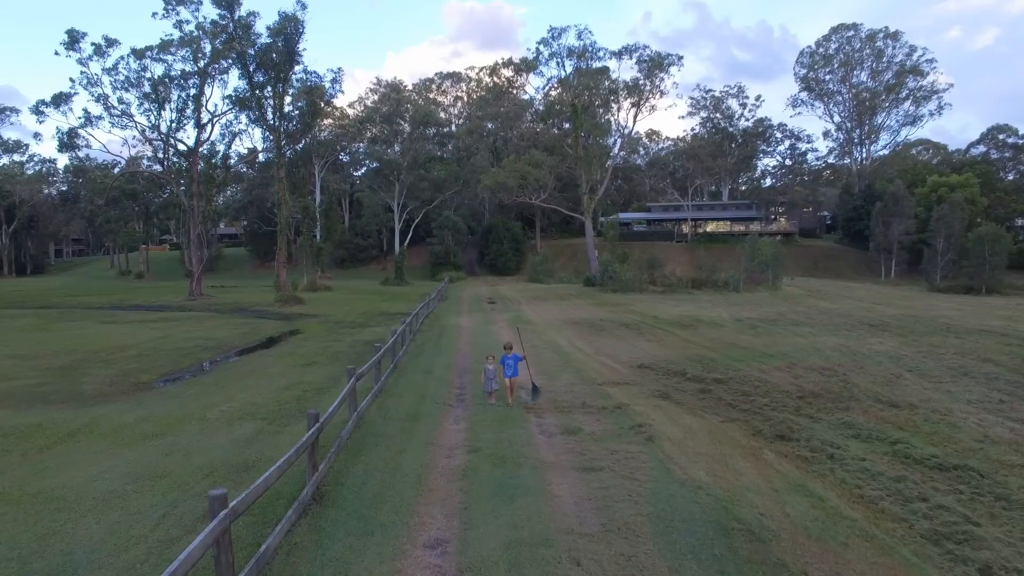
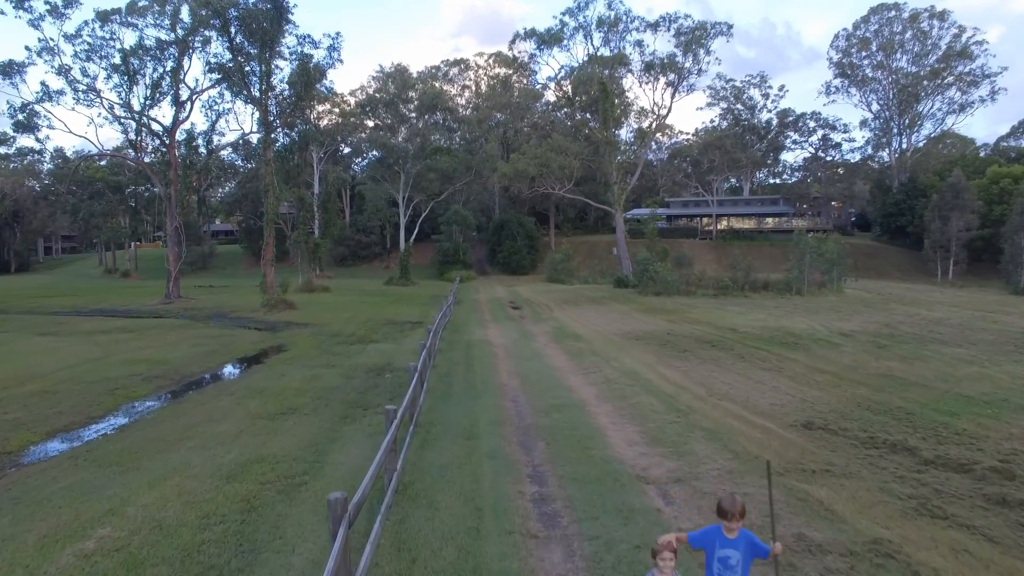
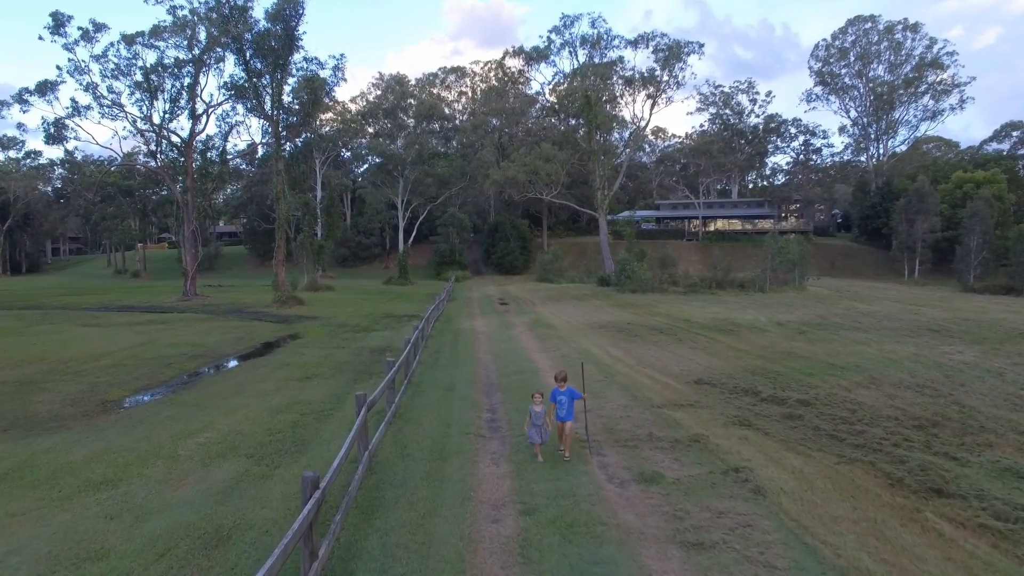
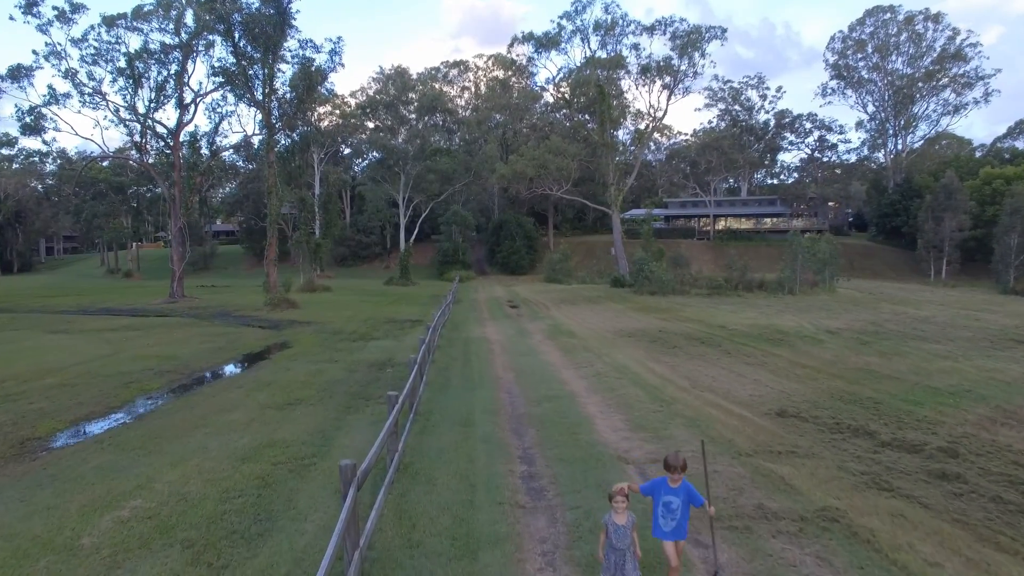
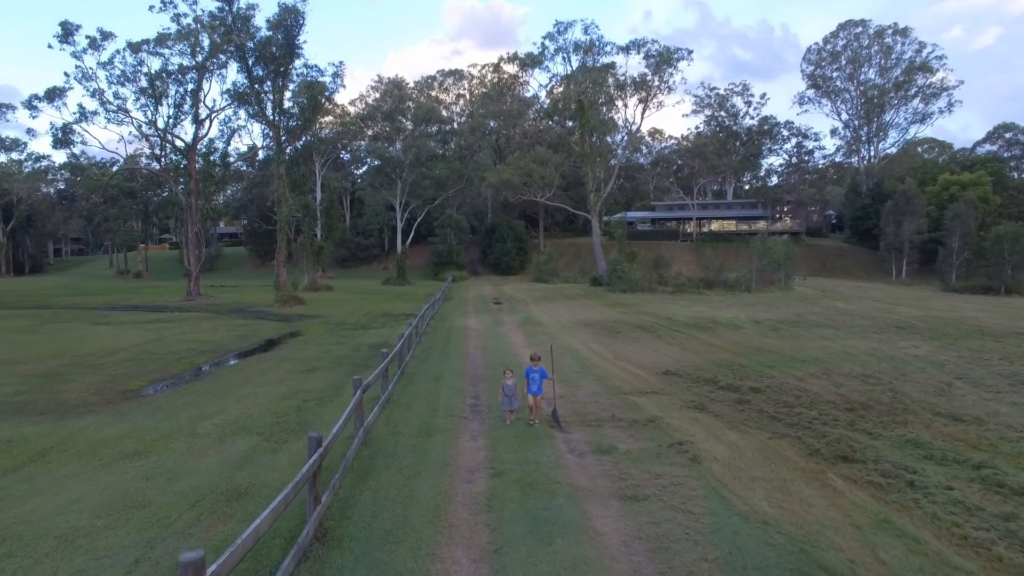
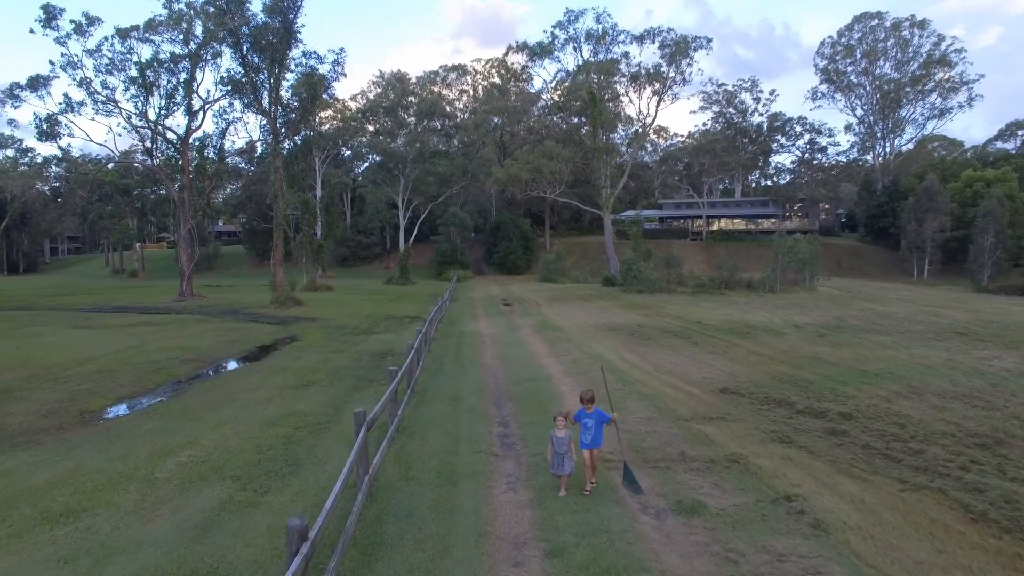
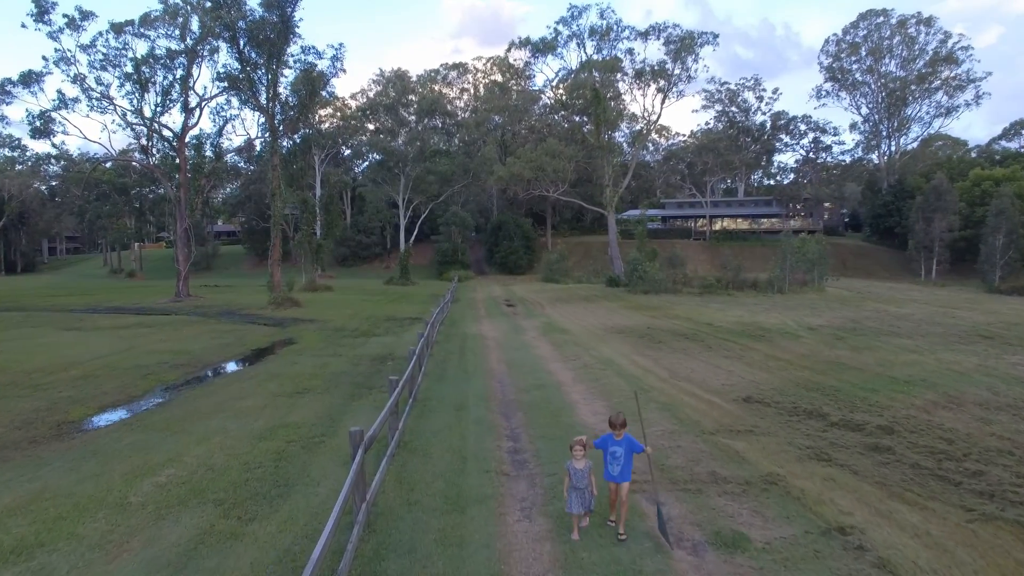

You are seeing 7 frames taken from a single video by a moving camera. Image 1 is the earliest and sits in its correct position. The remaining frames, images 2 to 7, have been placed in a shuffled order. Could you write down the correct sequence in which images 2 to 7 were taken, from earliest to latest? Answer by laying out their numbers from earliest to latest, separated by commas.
5, 3, 6, 7, 4, 2
